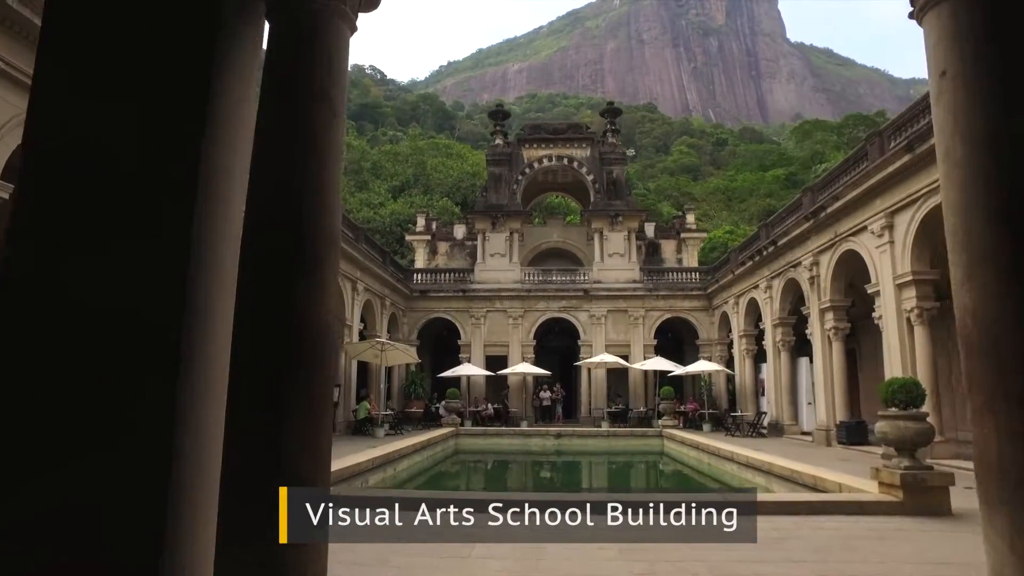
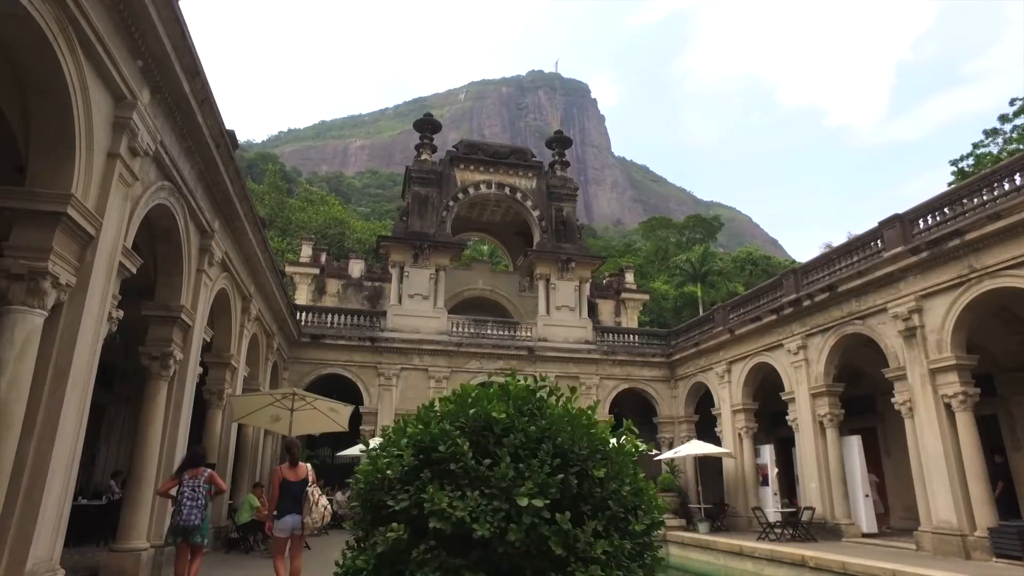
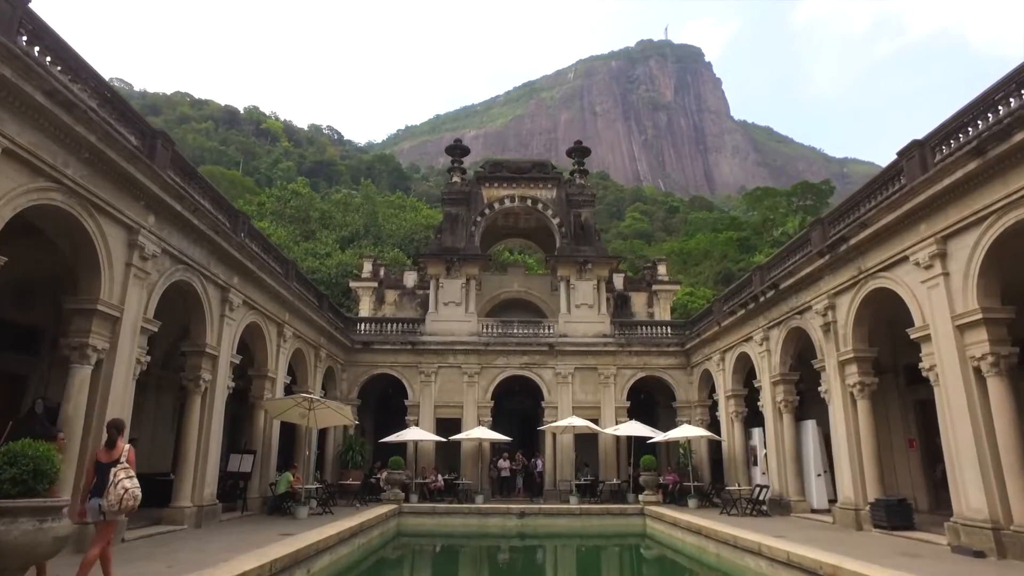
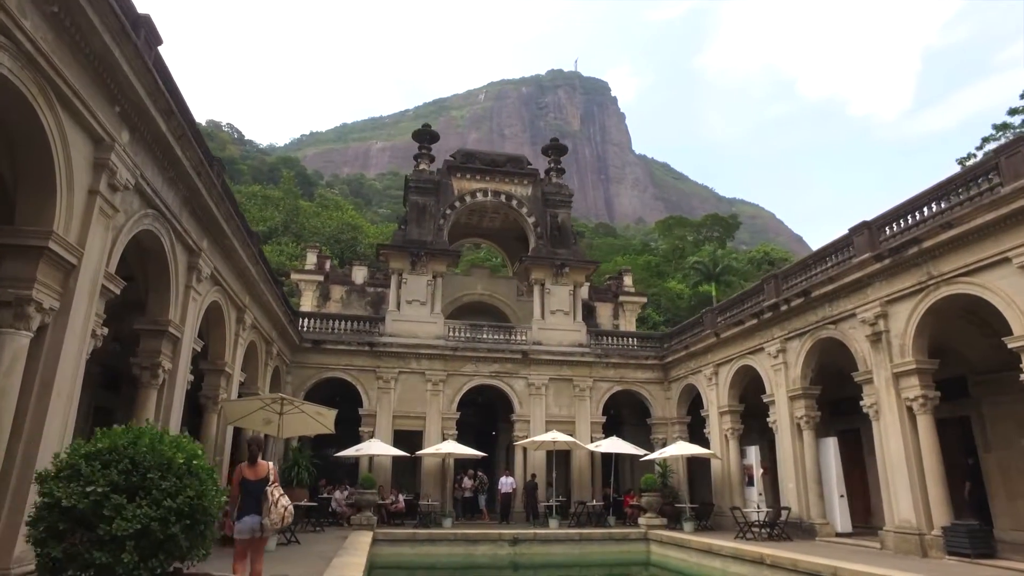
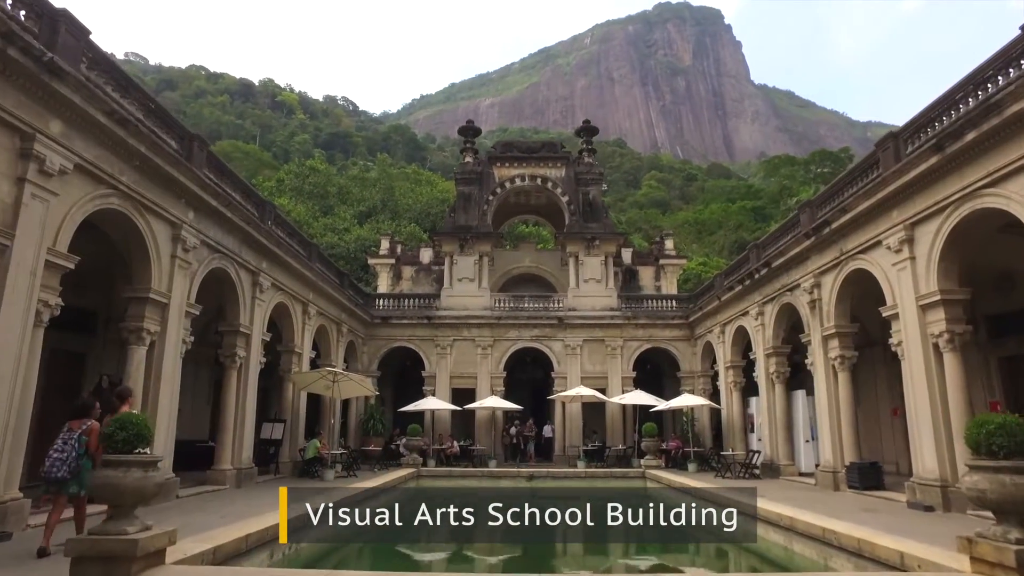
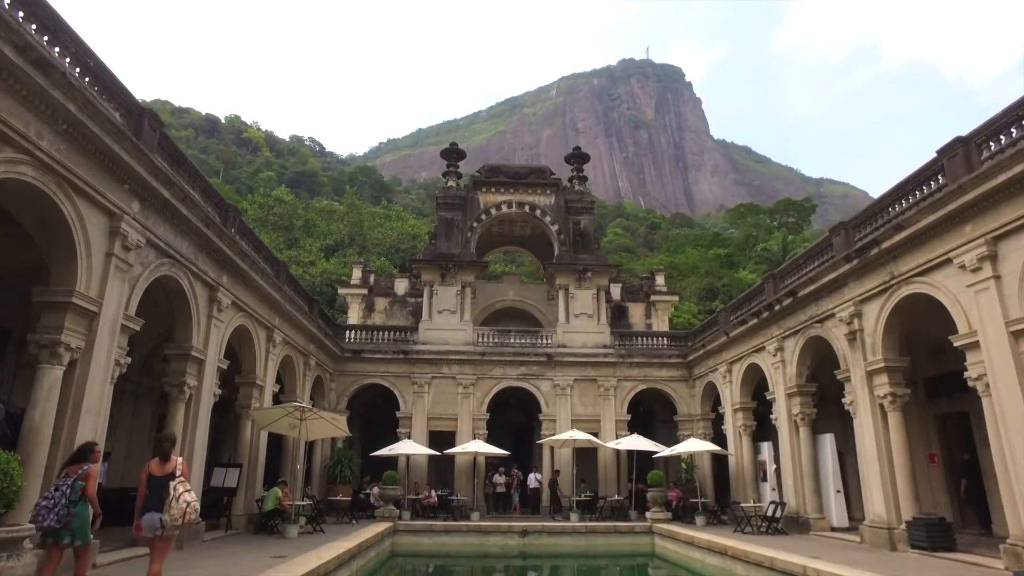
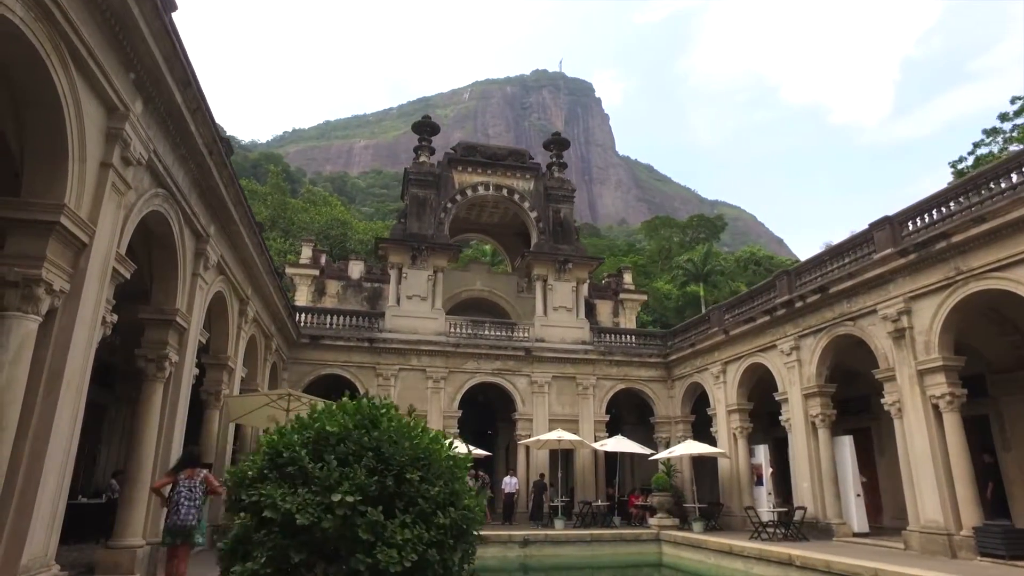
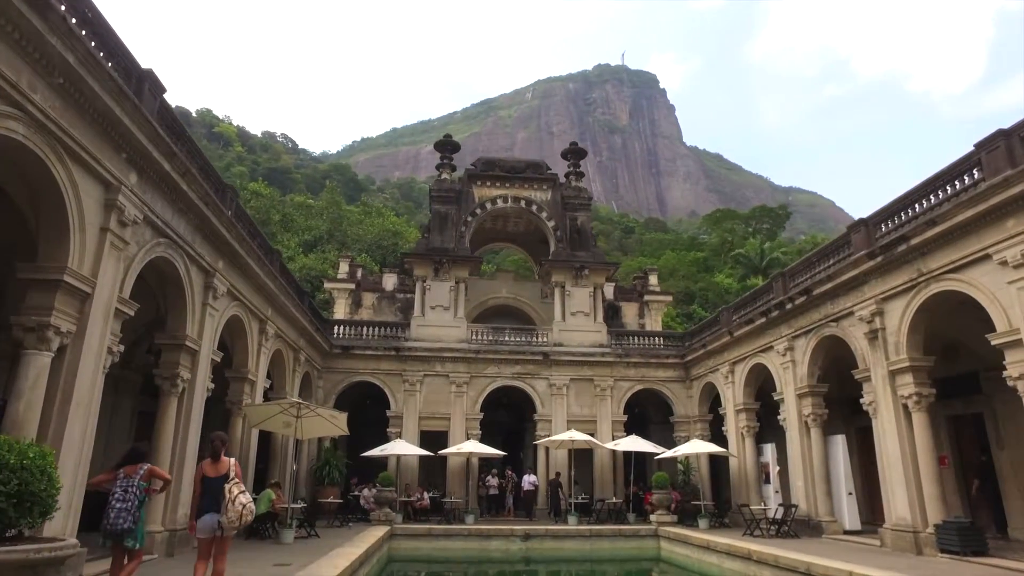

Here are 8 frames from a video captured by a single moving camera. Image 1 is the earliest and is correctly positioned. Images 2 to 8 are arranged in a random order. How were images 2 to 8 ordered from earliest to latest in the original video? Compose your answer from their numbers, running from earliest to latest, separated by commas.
5, 3, 6, 8, 4, 7, 2
